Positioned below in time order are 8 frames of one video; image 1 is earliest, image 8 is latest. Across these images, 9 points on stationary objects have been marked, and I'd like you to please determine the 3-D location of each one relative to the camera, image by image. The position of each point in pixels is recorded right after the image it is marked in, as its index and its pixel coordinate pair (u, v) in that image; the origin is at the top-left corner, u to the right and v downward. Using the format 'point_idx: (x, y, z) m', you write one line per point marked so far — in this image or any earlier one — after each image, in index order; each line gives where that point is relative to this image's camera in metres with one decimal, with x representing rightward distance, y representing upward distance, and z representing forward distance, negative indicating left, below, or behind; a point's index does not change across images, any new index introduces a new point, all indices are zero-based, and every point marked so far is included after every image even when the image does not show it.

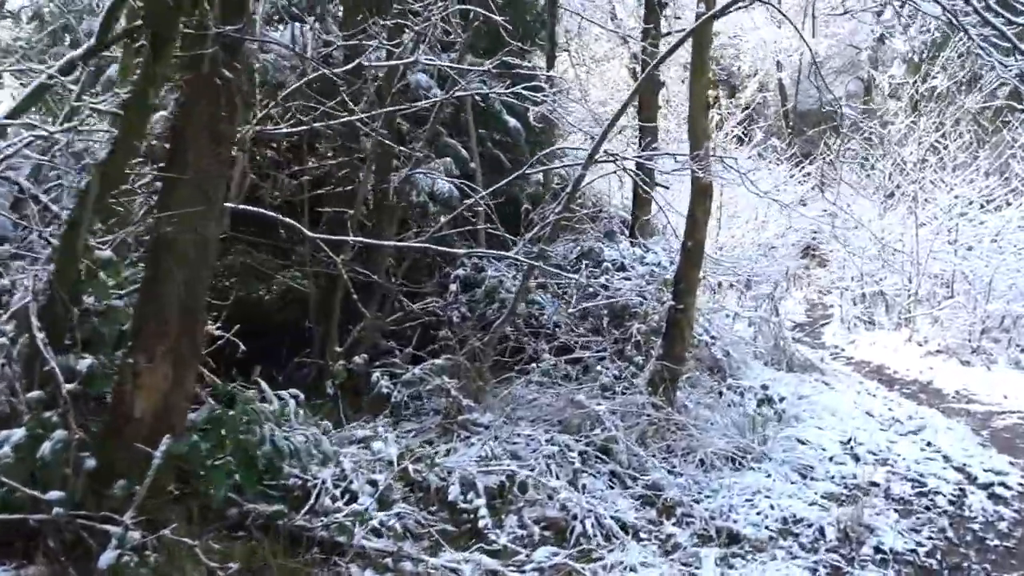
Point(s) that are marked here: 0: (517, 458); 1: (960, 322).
0: (0.0, -1.4, +6.4) m
1: (+7.7, -0.6, +13.5) m
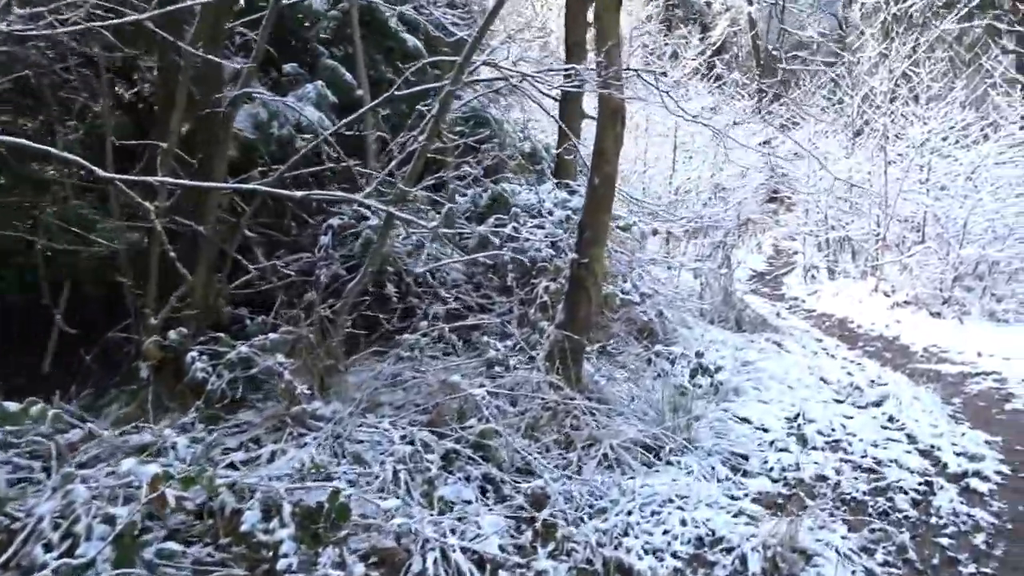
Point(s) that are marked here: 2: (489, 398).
0: (-1.0, -1.1, +4.9) m
1: (+6.5, +0.3, +12.2) m
2: (-0.2, -0.8, +5.5) m
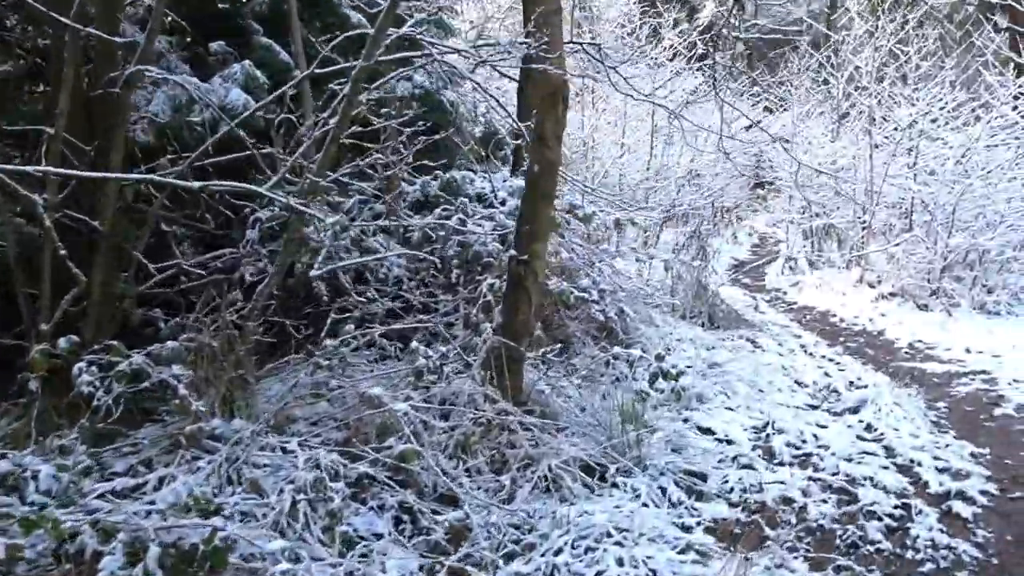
0: (-1.4, -1.1, +4.3) m
1: (+6.0, +0.4, +11.6) m
2: (-0.6, -0.8, +4.9) m
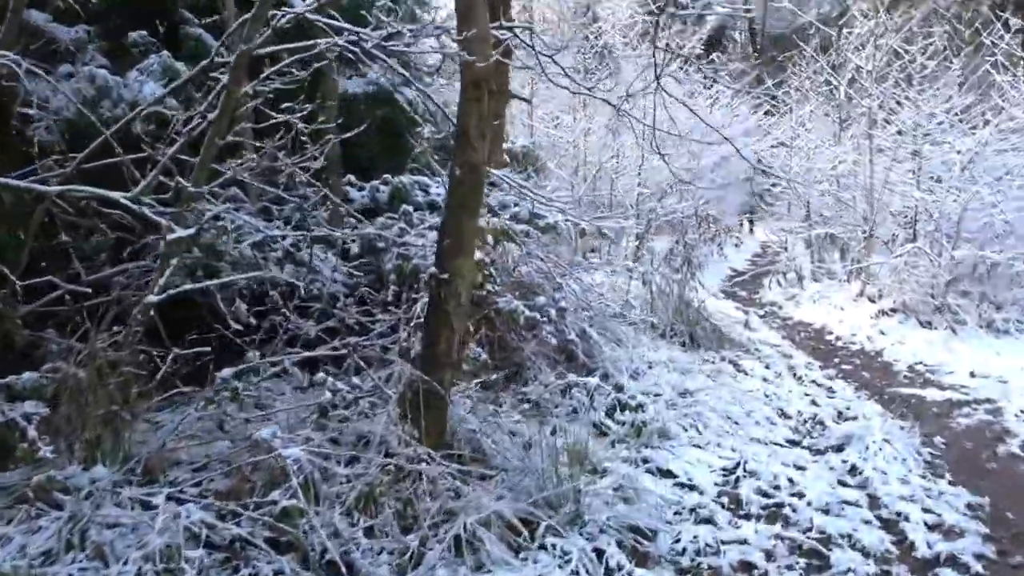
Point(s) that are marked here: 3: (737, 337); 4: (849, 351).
0: (-1.9, -1.3, +3.6) m
1: (+5.7, +0.2, +10.8) m
2: (-1.1, -0.9, +4.2) m
3: (+2.6, -0.6, +9.2) m
4: (+4.1, -0.8, +9.5) m
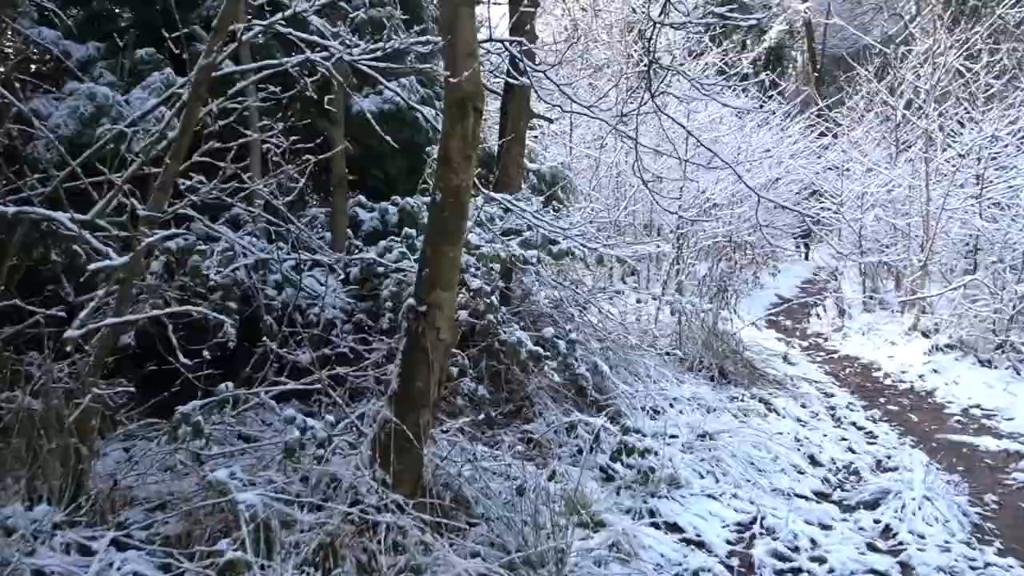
0: (-2.1, -1.4, +3.3) m
1: (+6.0, -0.2, +10.0) m
2: (-1.2, -1.1, +3.9) m
3: (+2.9, -0.9, +8.6) m
4: (+4.3, -1.1, +8.8) m
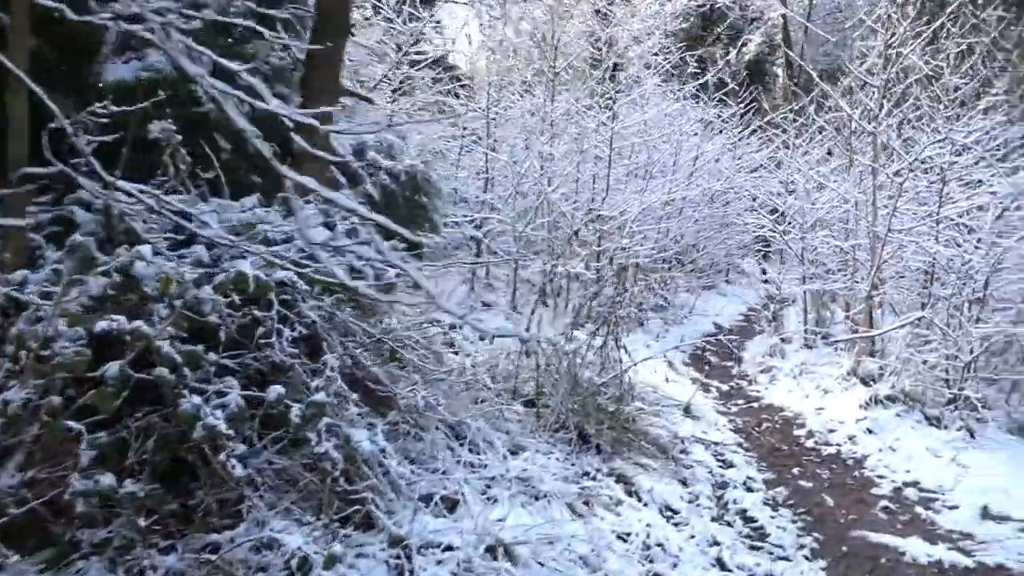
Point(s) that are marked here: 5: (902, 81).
0: (-3.6, -1.5, +1.4) m
1: (+4.4, -0.6, +8.2) m
2: (-2.8, -1.2, +1.9) m
3: (+1.3, -1.2, +6.8) m
4: (+2.7, -1.5, +6.9) m
5: (+5.2, +2.8, +10.3) m
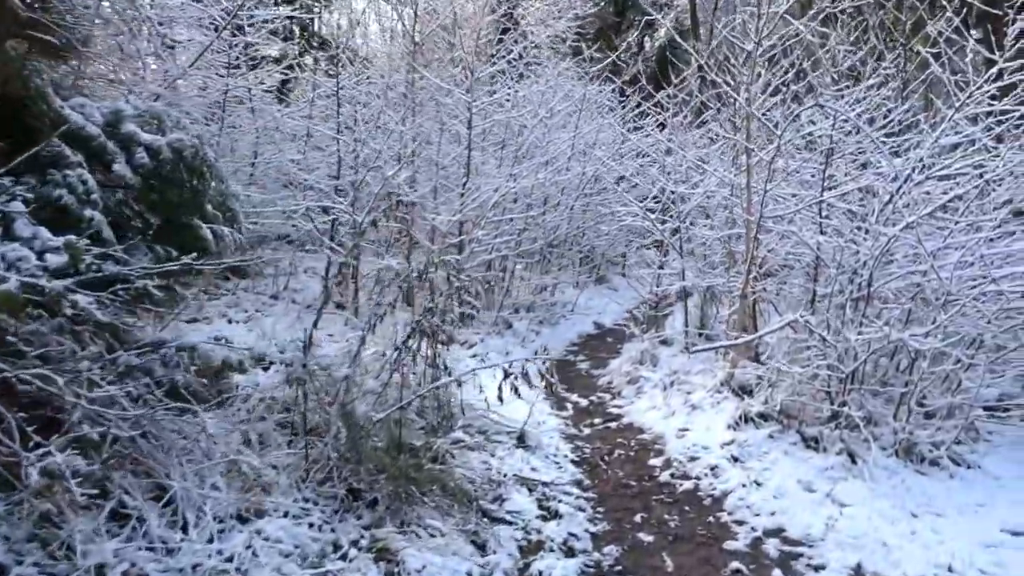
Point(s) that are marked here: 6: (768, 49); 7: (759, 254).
0: (-4.7, -1.6, -0.4) m
1: (+2.7, -0.6, +7.0) m
2: (-3.9, -1.4, +0.2) m
3: (-0.3, -1.2, +5.4) m
4: (+1.1, -1.5, +5.7) m
5: (+3.3, +2.8, +9.2) m
6: (+3.1, +2.8, +9.1) m
7: (+2.6, +0.4, +8.2) m
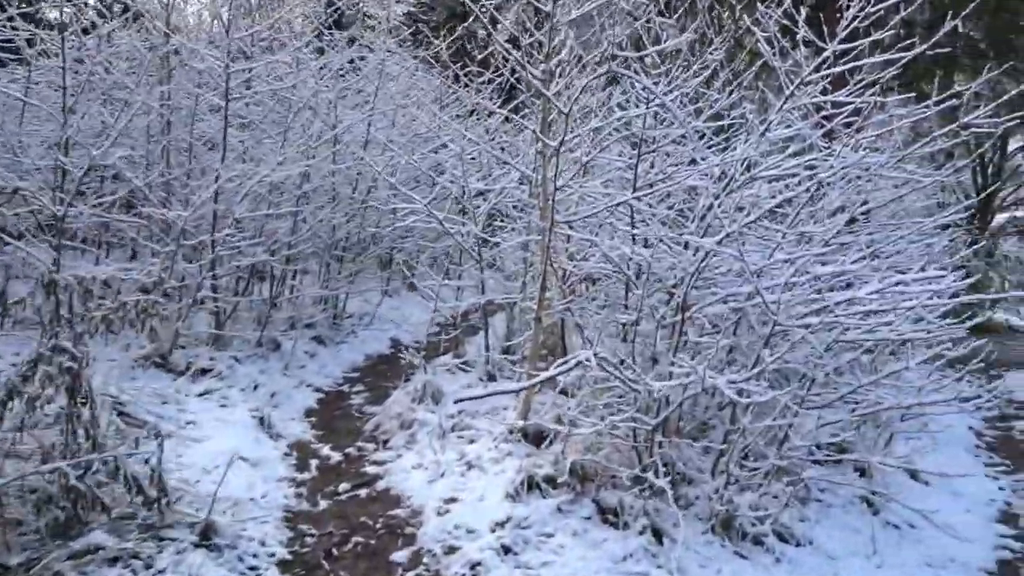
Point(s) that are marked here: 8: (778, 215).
0: (-5.2, -1.8, -3.0) m
1: (+0.8, -0.8, +5.6) m
2: (-4.5, -1.5, -2.3) m
3: (-1.9, -1.4, +3.4) m
4: (-0.5, -1.7, +4.0) m
5: (+1.0, +2.7, +7.8) m
6: (+0.8, +2.7, +7.7) m
7: (+0.5, +0.2, +6.8) m
8: (+2.1, +0.6, +6.2) m
